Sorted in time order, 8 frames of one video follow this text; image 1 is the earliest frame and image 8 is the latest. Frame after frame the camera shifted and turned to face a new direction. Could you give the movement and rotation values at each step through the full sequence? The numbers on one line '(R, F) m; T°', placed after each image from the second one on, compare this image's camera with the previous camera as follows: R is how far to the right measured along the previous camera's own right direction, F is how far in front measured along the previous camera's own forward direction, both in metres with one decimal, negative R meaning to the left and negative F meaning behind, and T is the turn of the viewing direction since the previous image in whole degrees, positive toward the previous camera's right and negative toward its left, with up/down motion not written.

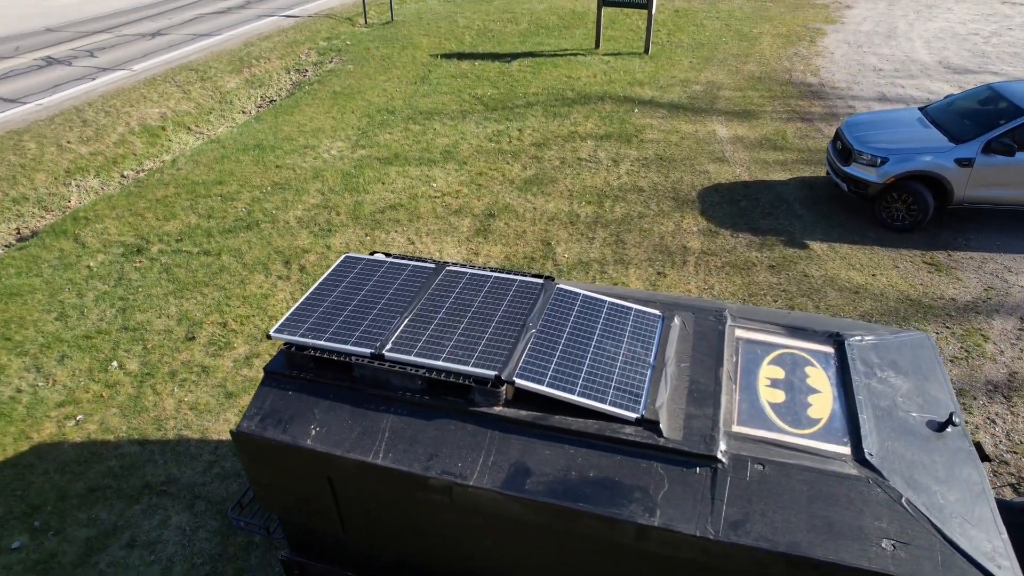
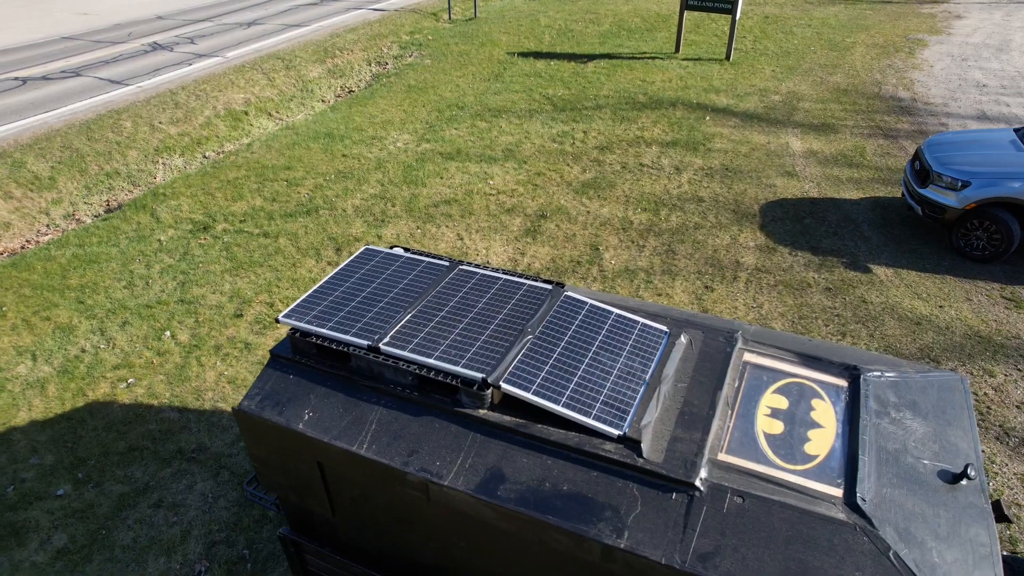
(+0.5, 0.0) m; -6°
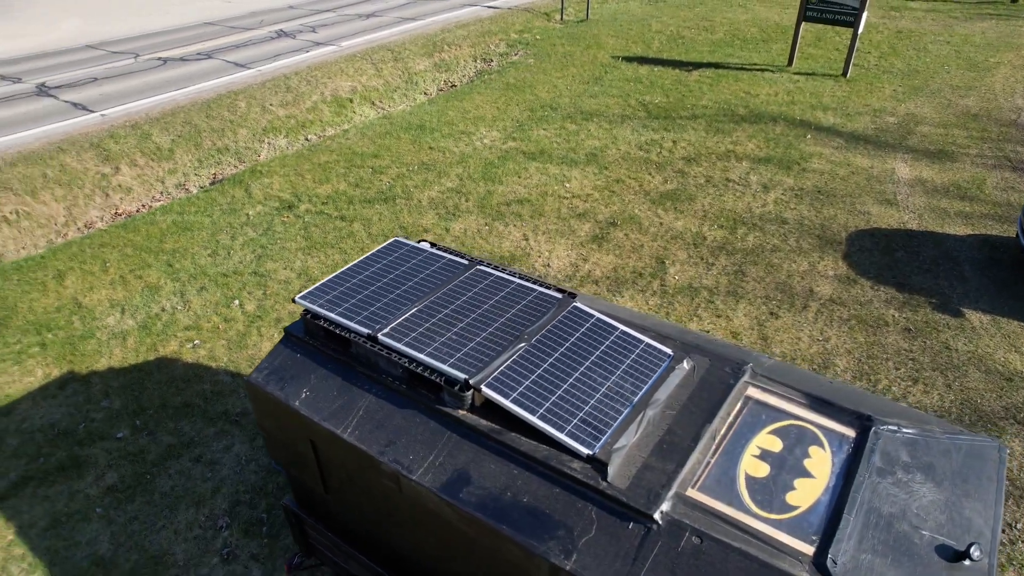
(+0.6, +0.1) m; -9°
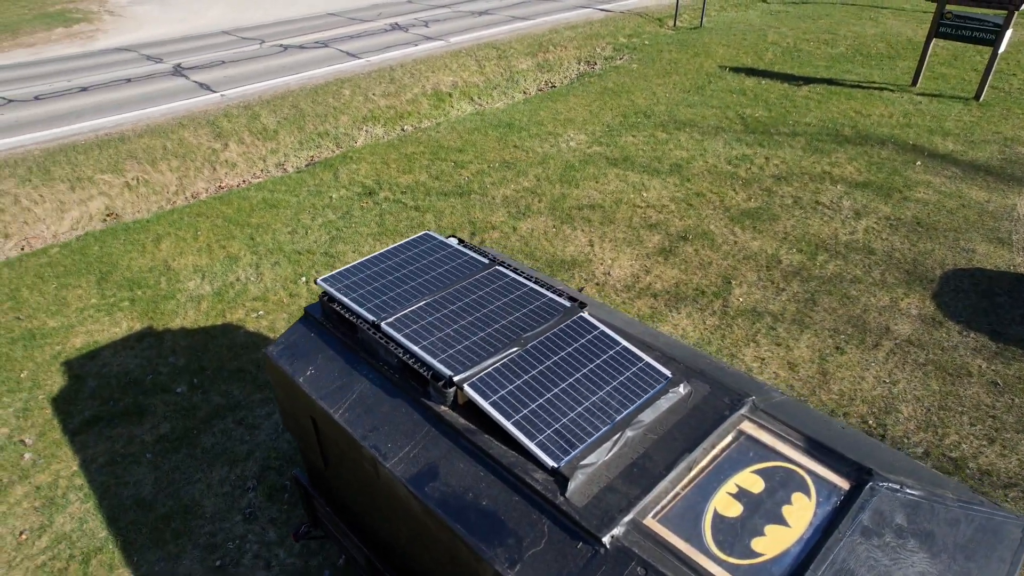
(+0.6, +0.1) m; -9°
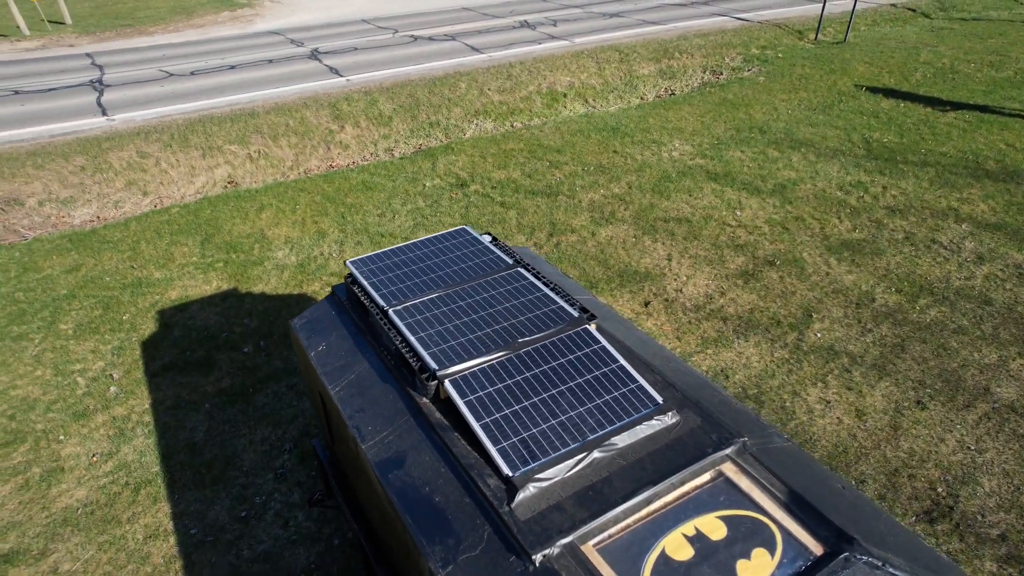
(+0.7, +0.1) m; -10°
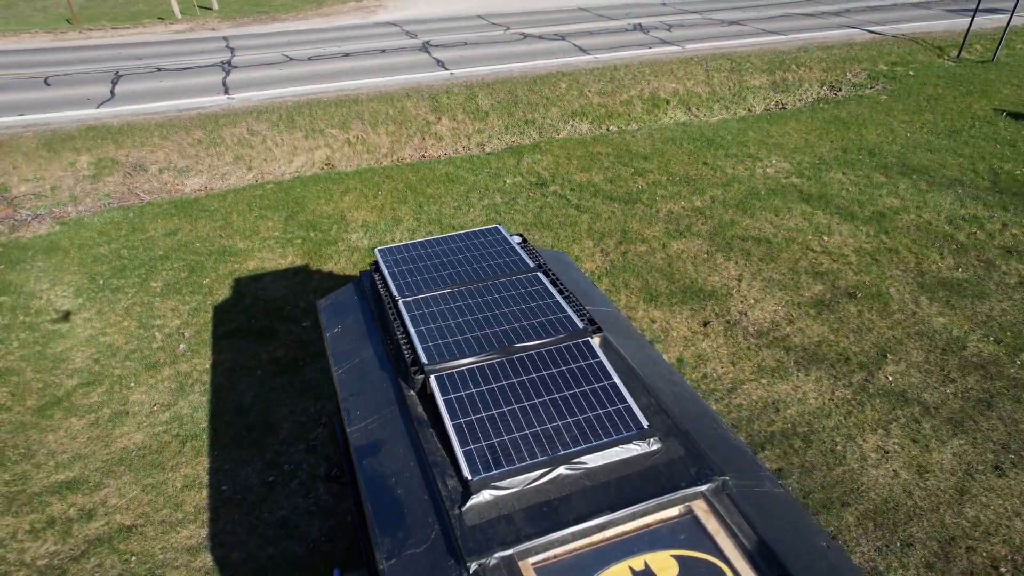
(+0.6, +0.1) m; -9°
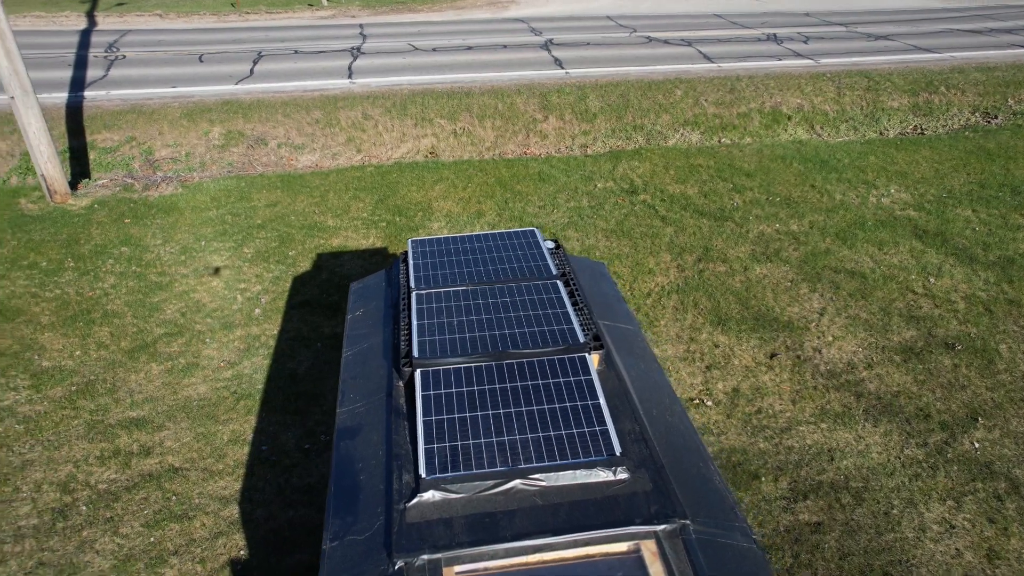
(+0.7, +0.1) m; -10°
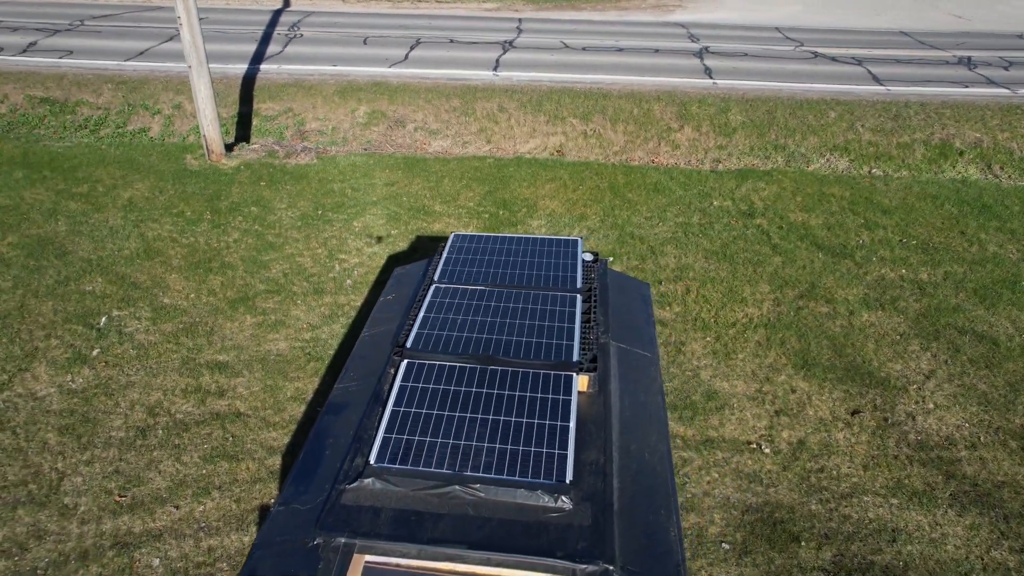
(+0.9, +0.2) m; -12°
